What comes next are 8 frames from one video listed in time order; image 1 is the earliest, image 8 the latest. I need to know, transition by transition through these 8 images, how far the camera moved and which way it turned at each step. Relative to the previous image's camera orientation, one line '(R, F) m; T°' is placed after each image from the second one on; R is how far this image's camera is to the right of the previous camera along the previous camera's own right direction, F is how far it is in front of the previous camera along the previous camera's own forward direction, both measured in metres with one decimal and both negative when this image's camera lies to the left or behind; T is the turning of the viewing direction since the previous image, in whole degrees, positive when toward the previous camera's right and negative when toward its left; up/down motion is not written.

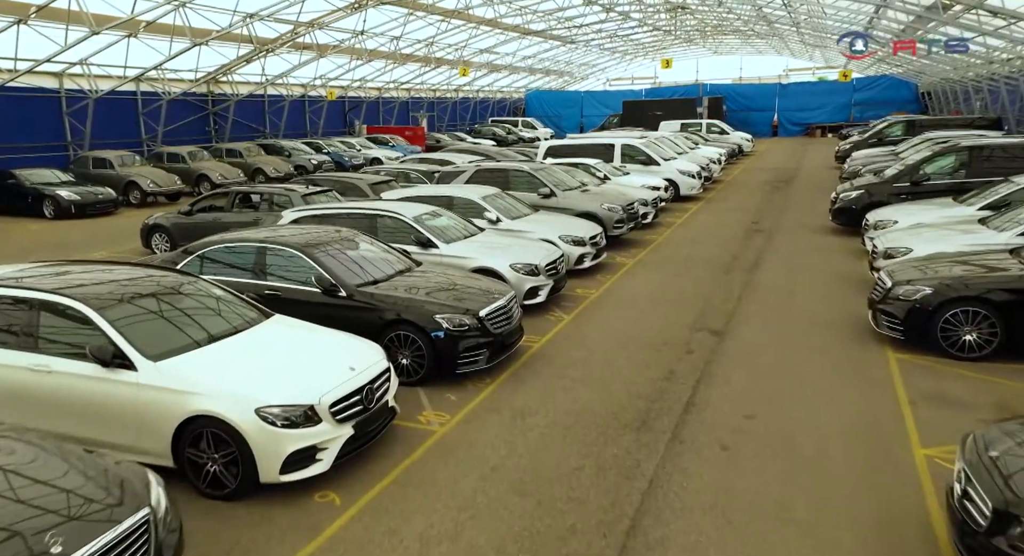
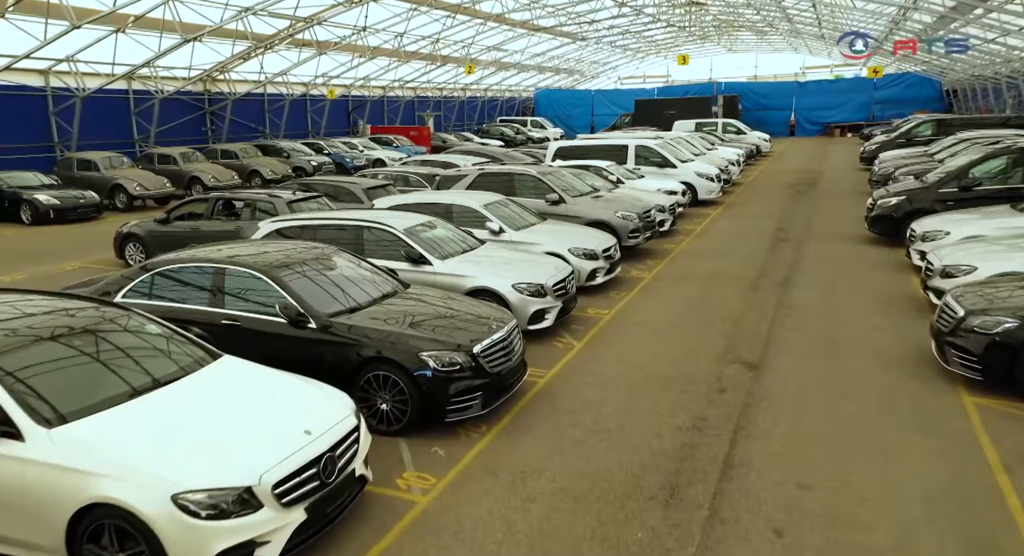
(+0.1, +1.2) m; -1°
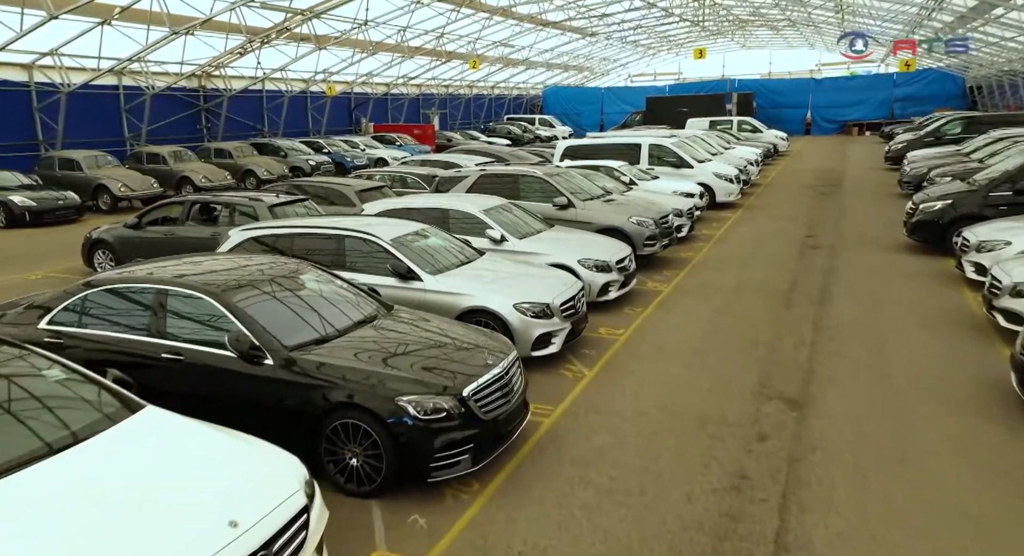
(+0.1, +1.1) m; -1°
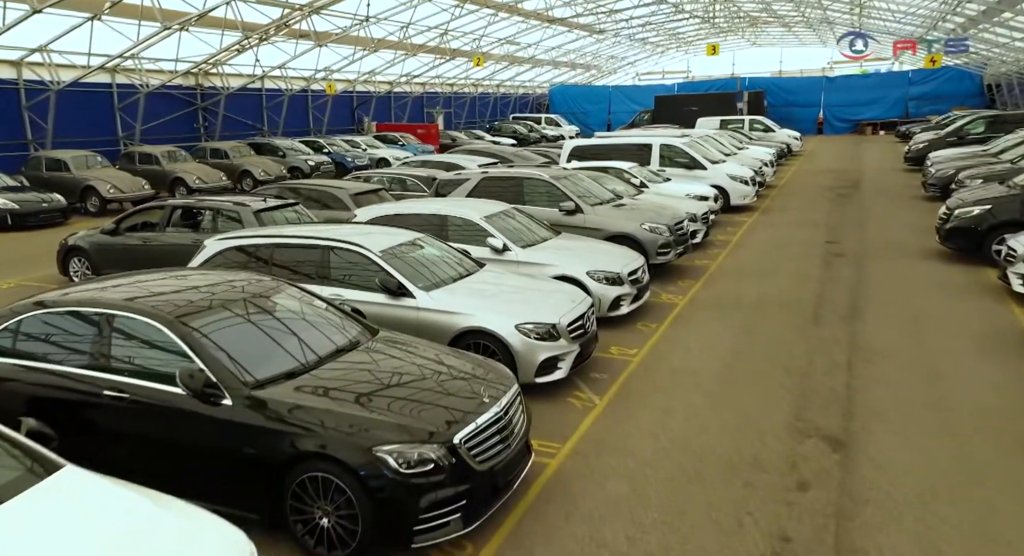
(0.0, +0.8) m; 0°
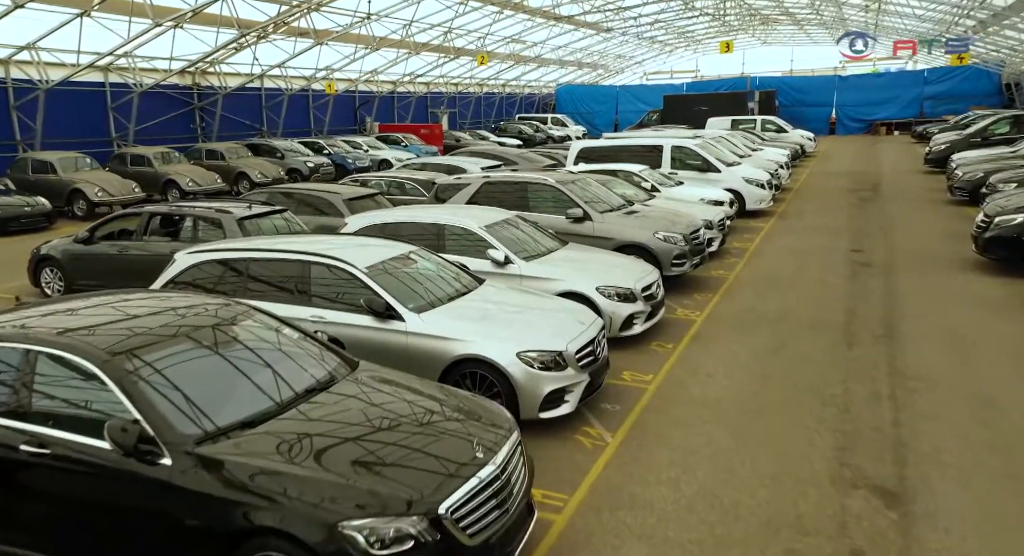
(0.0, +0.8) m; 0°
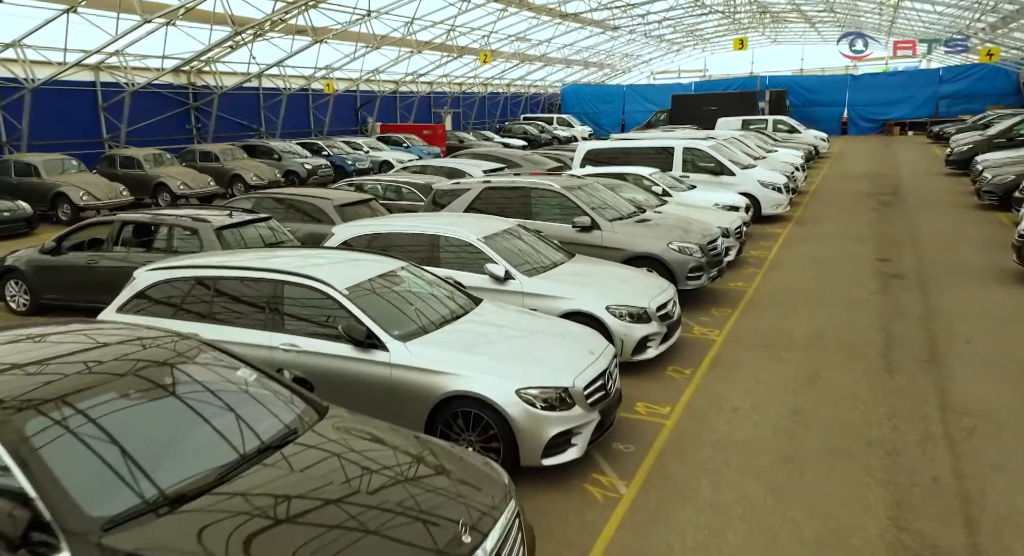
(0.0, +0.8) m; 0°
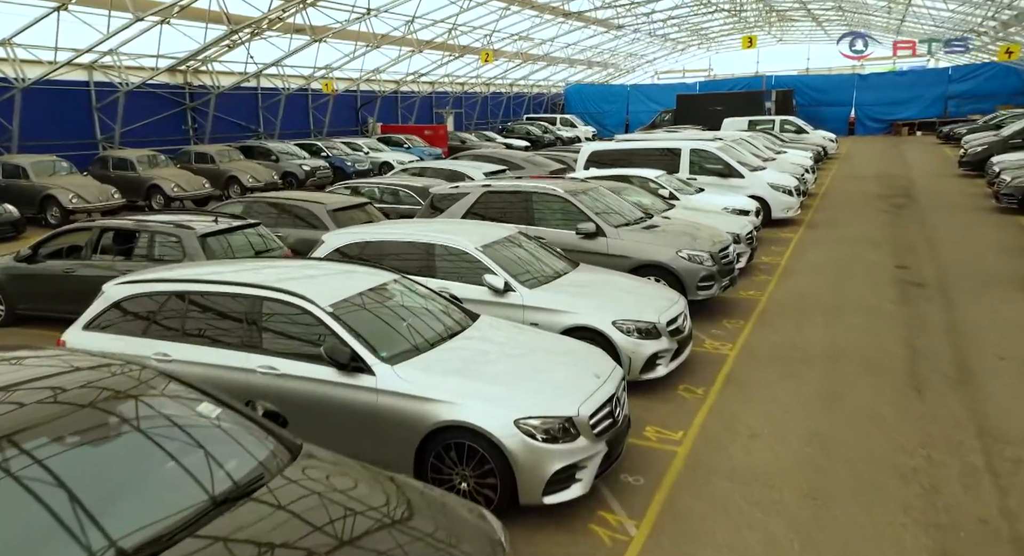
(0.0, +0.5) m; 0°
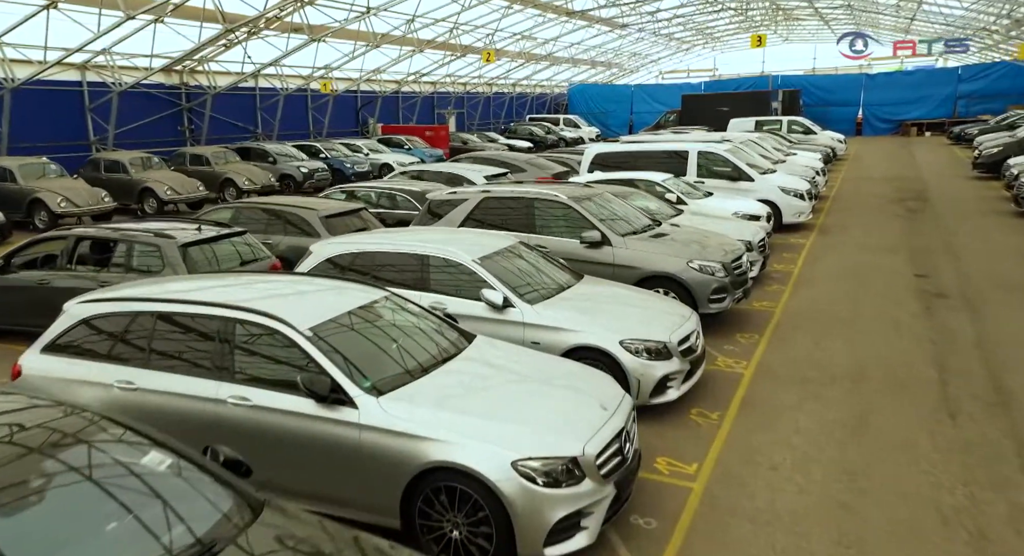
(0.0, +0.5) m; 0°
